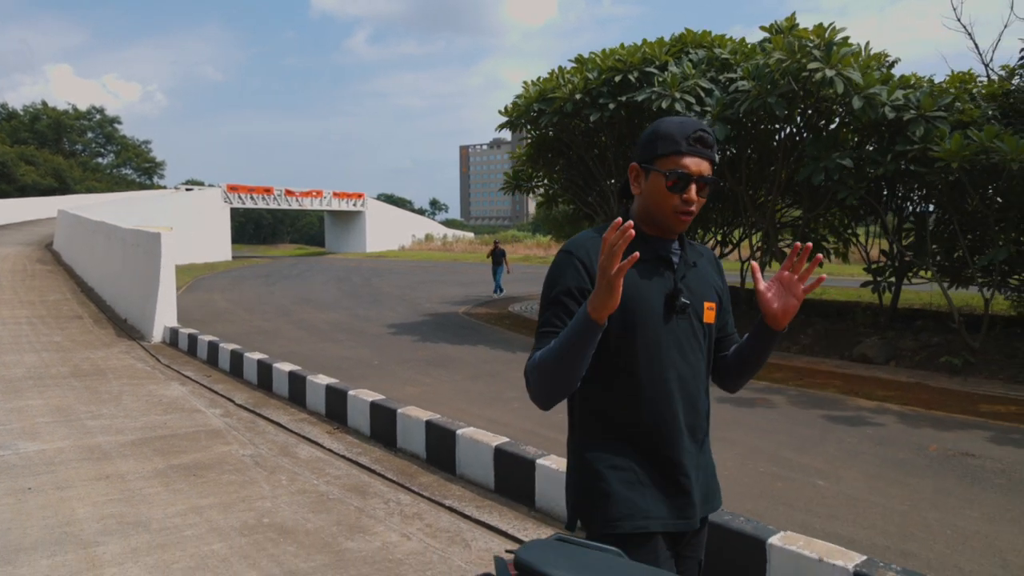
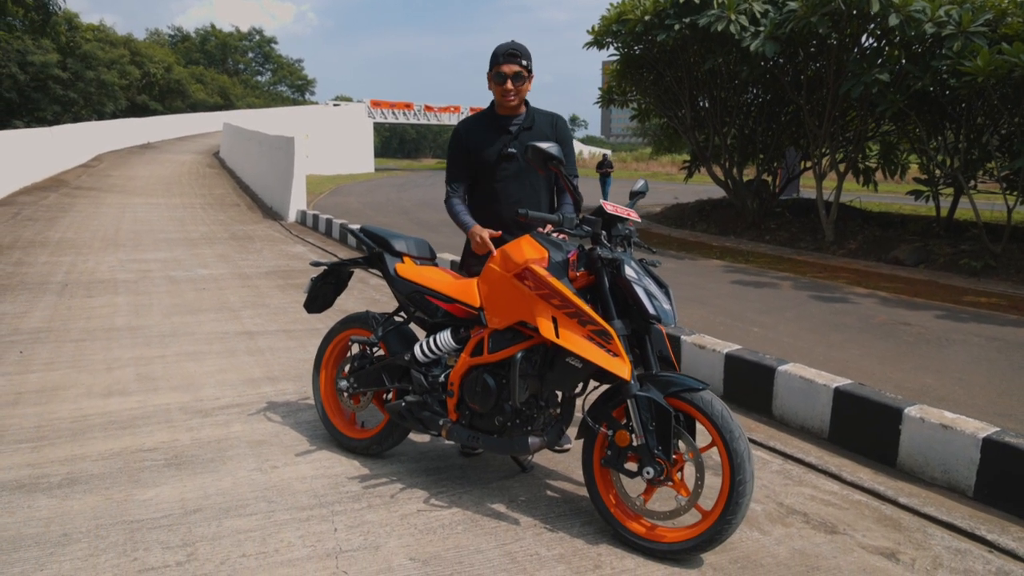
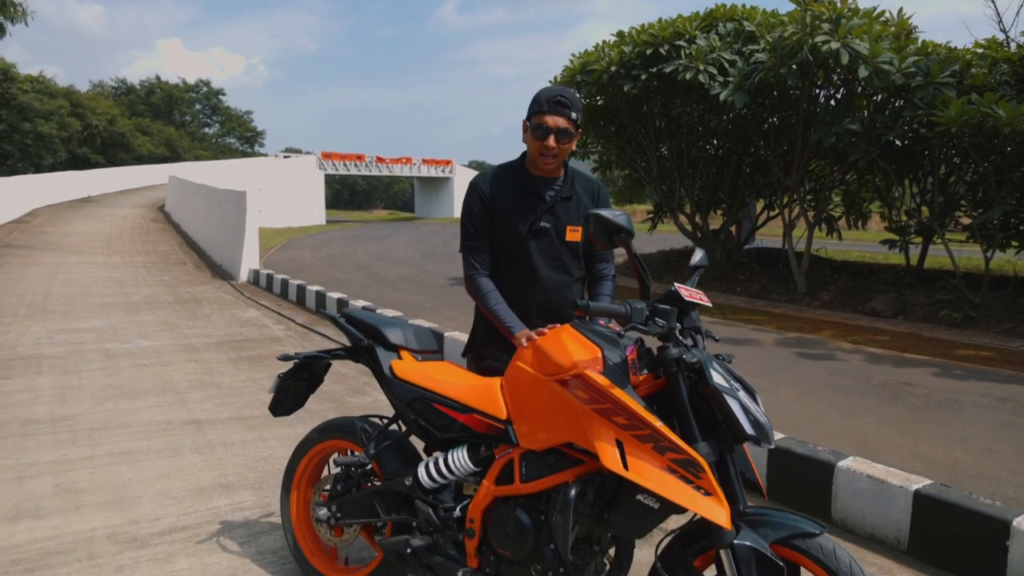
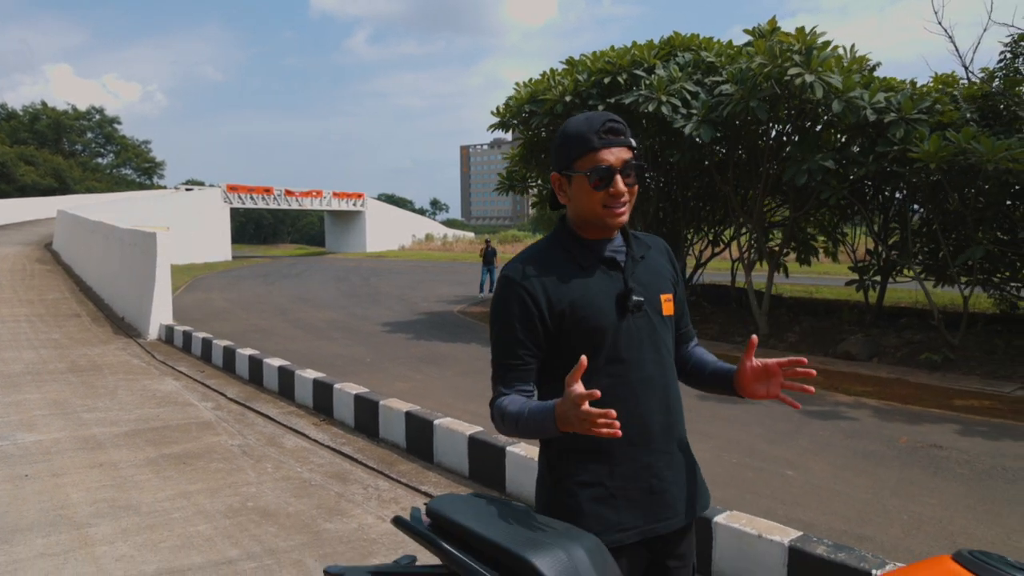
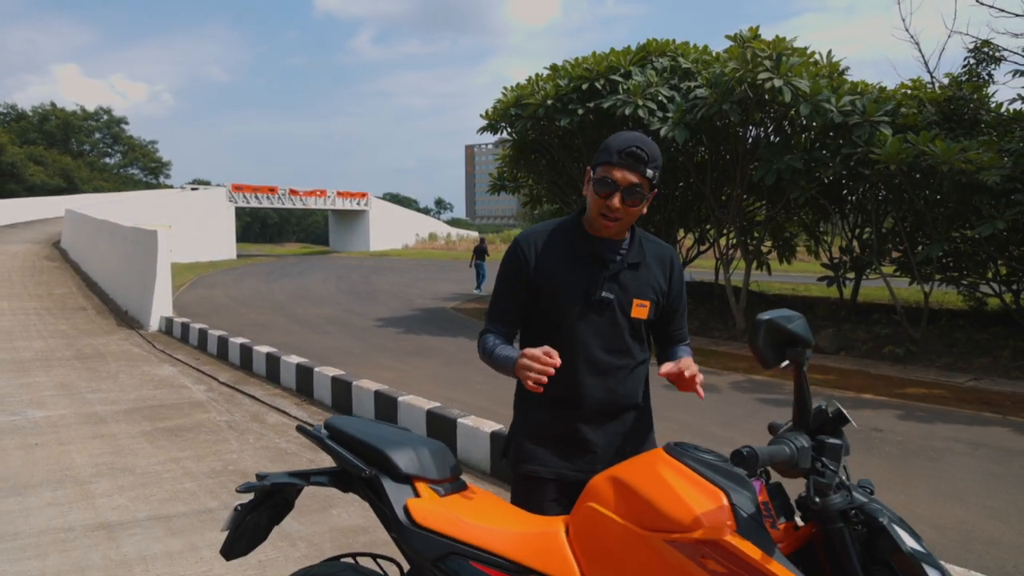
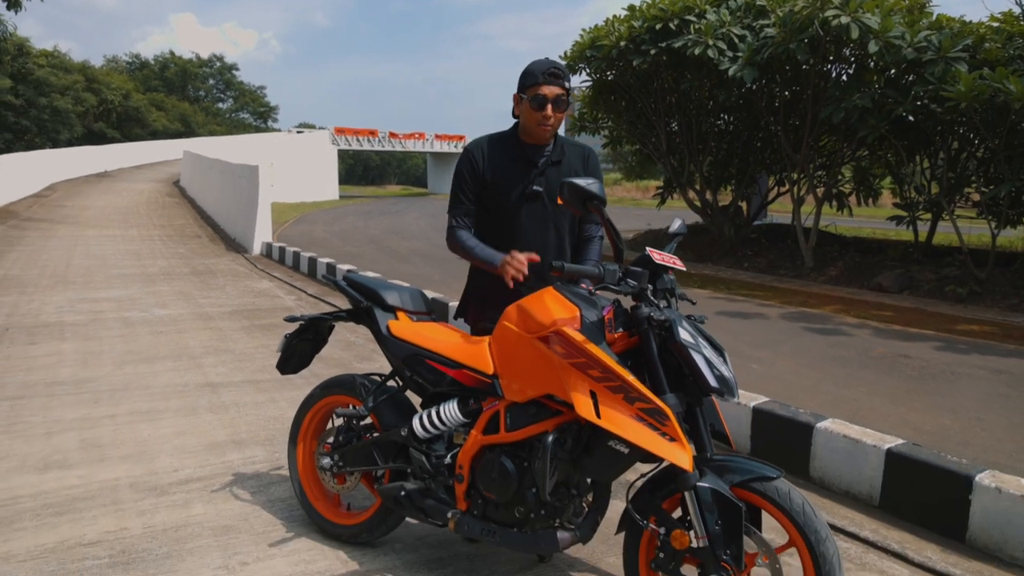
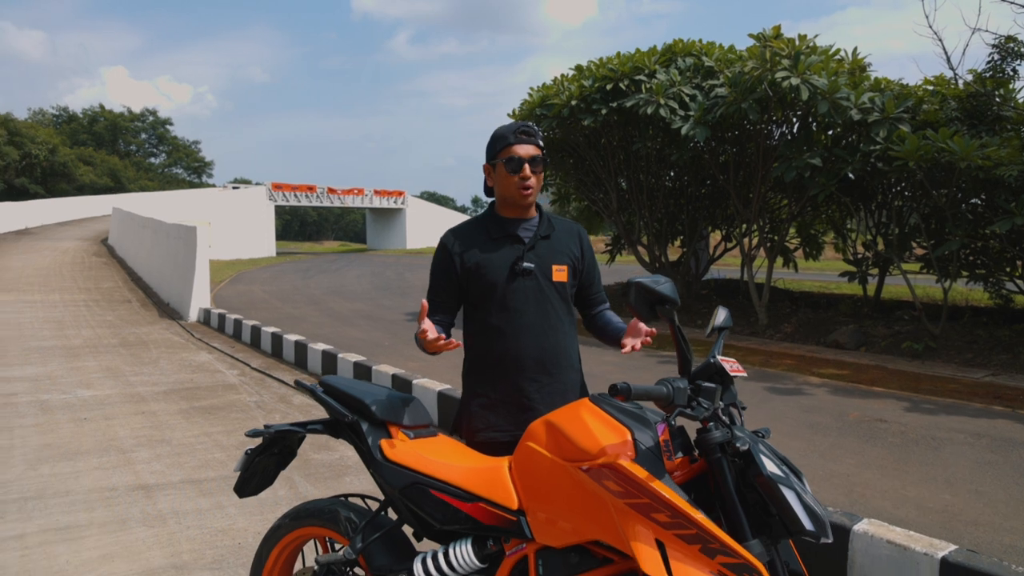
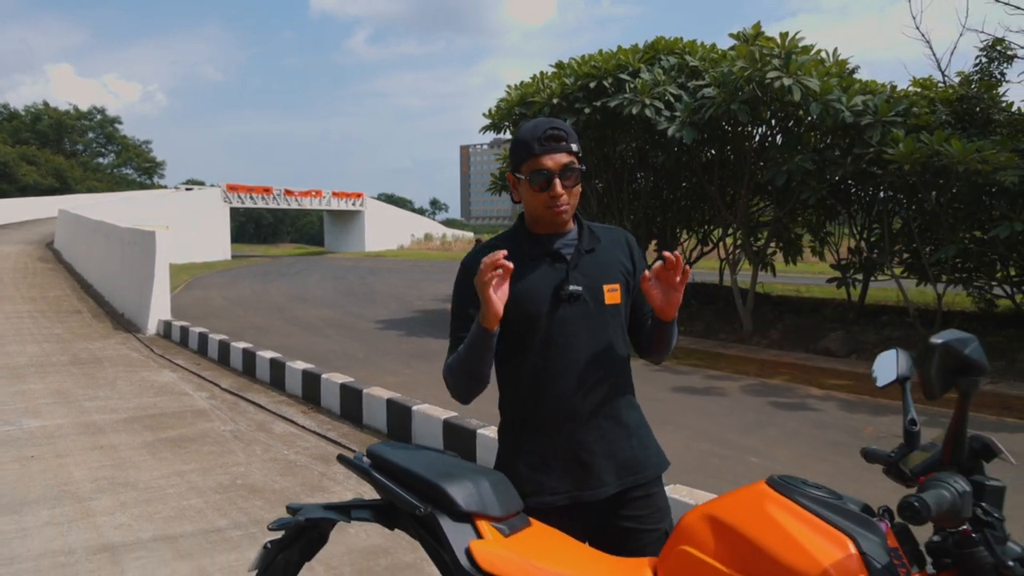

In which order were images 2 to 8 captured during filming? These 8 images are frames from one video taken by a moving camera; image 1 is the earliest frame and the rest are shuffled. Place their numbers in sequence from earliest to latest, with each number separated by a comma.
4, 8, 5, 7, 3, 6, 2
